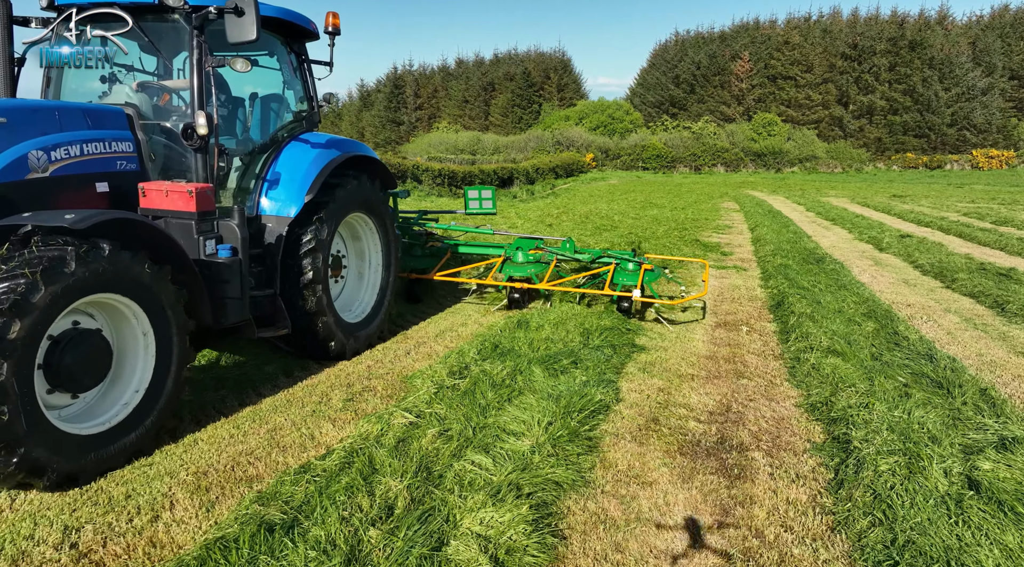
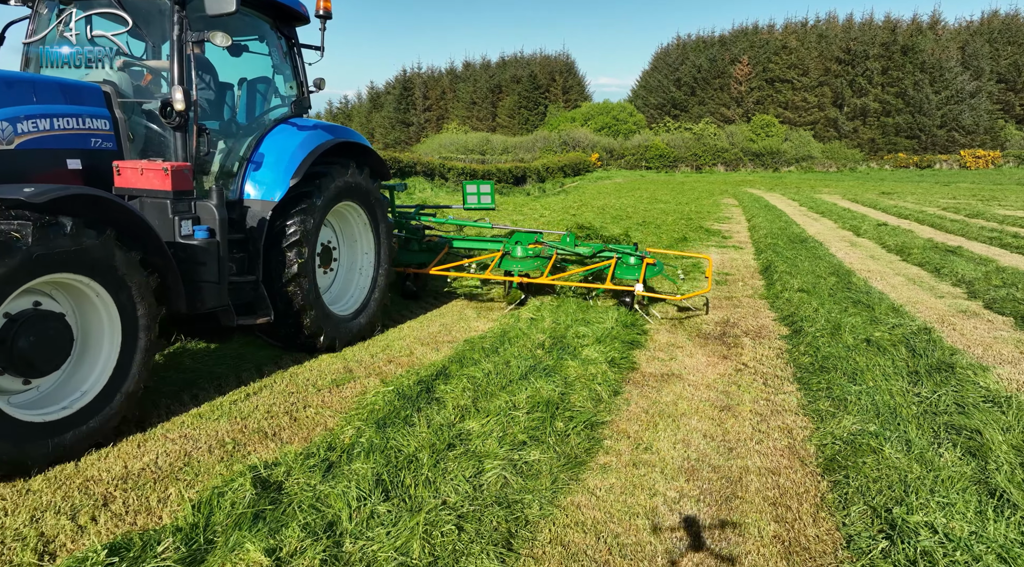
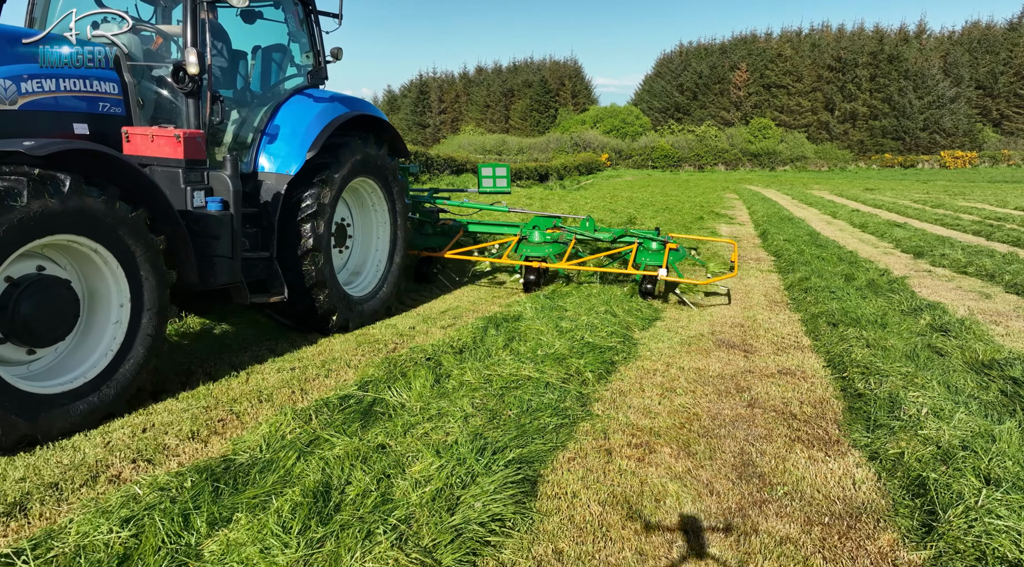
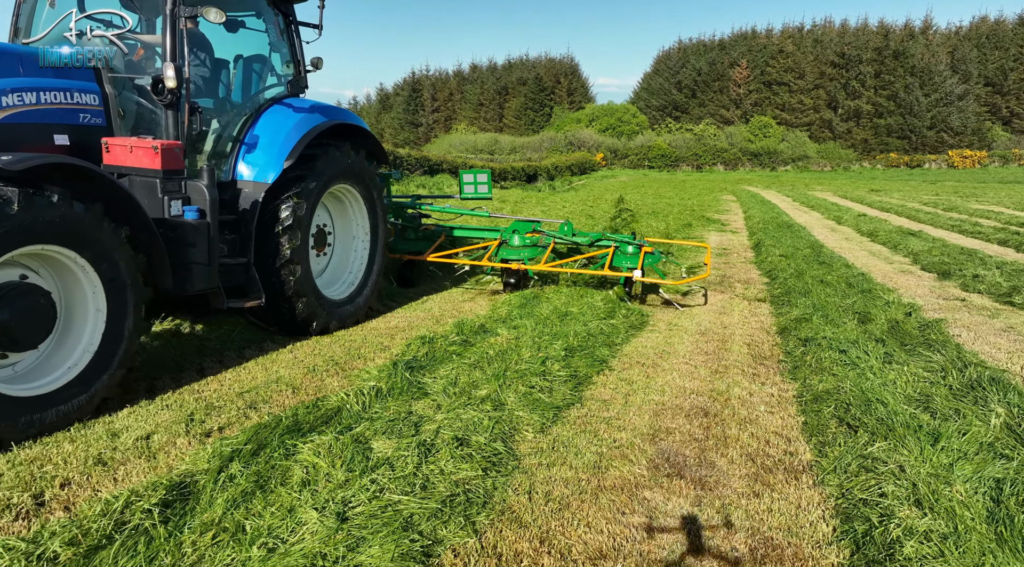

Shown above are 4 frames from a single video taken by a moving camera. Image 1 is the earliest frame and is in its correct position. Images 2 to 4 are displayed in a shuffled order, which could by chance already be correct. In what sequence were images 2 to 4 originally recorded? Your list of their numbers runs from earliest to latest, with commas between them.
2, 4, 3
